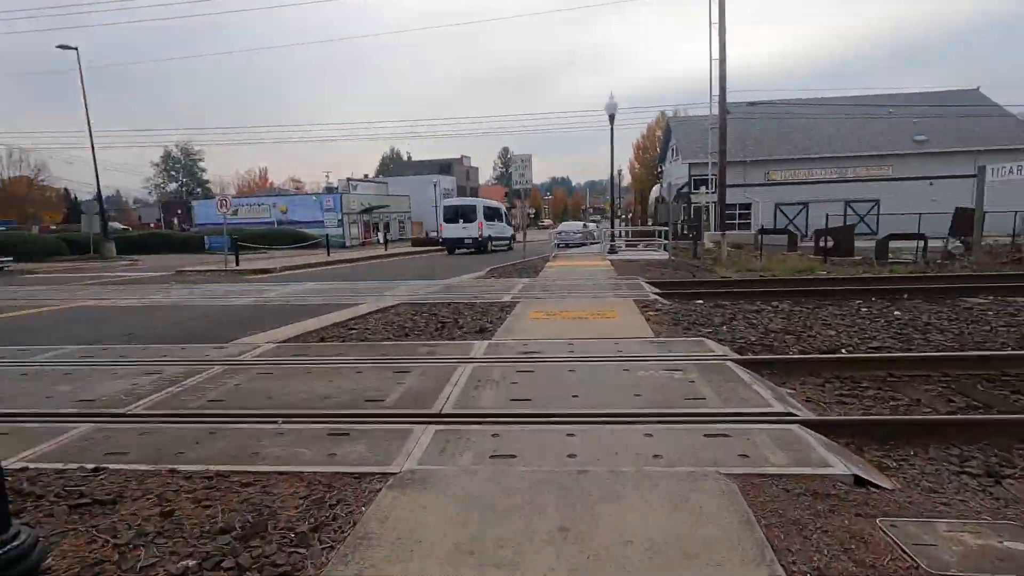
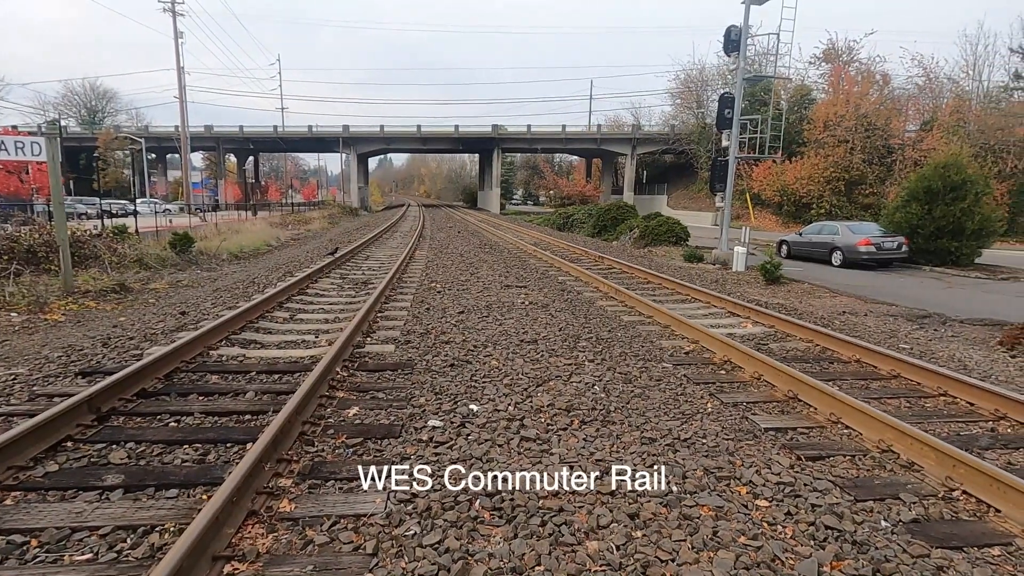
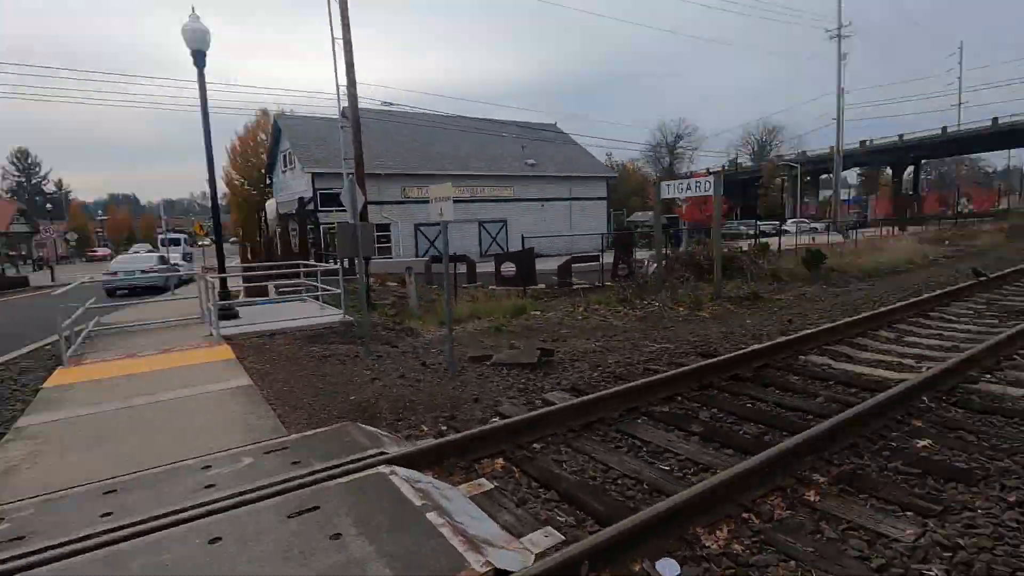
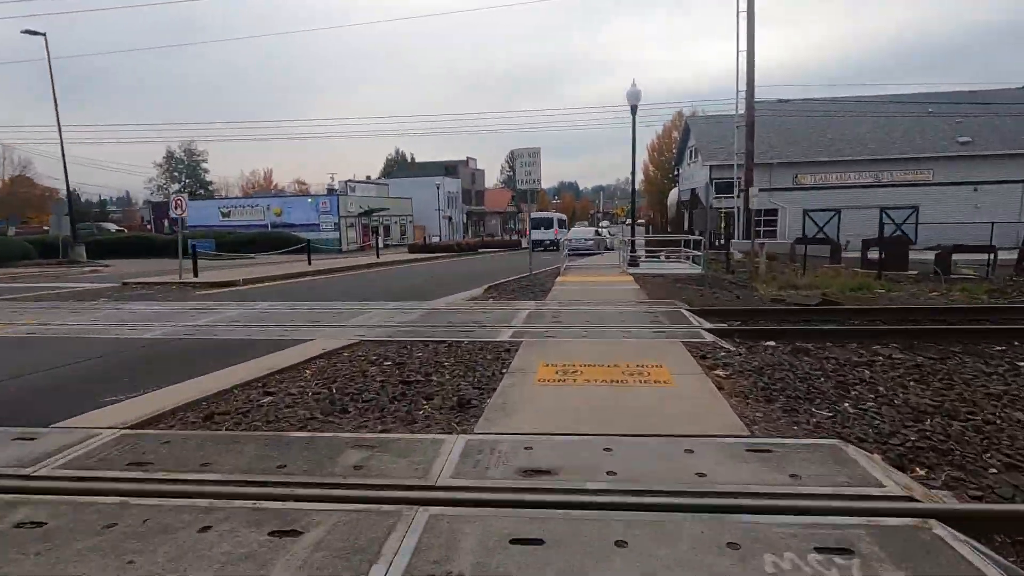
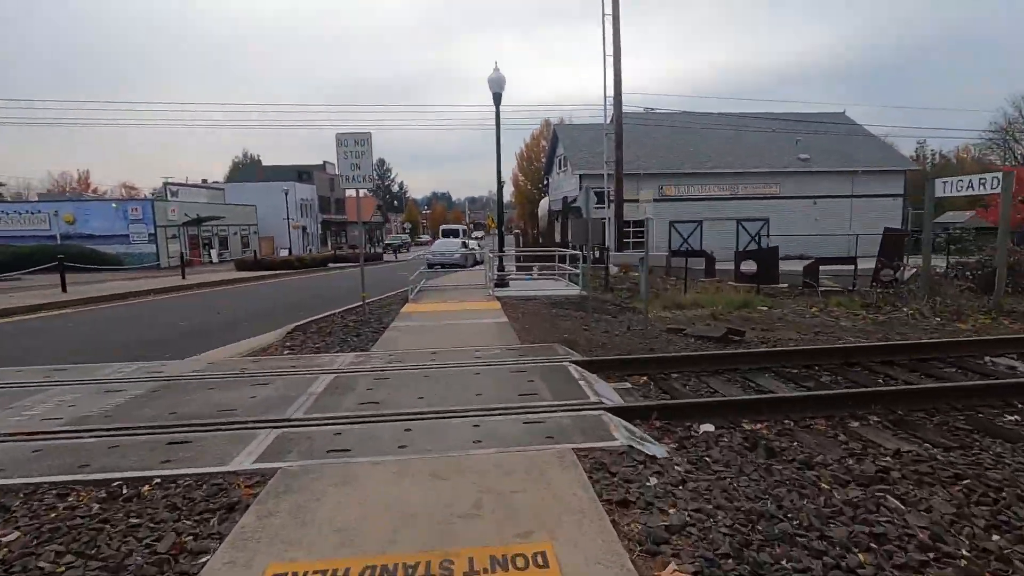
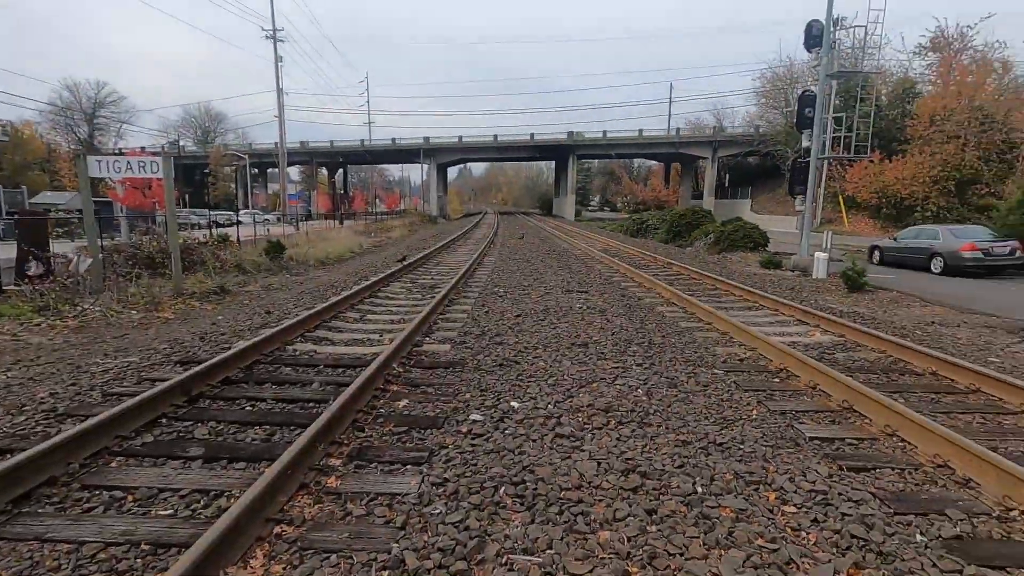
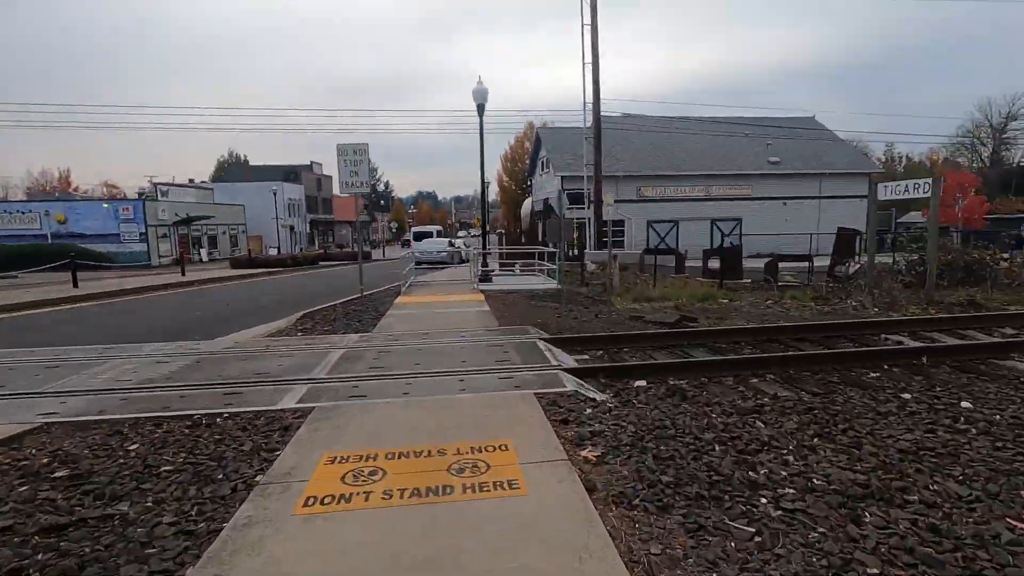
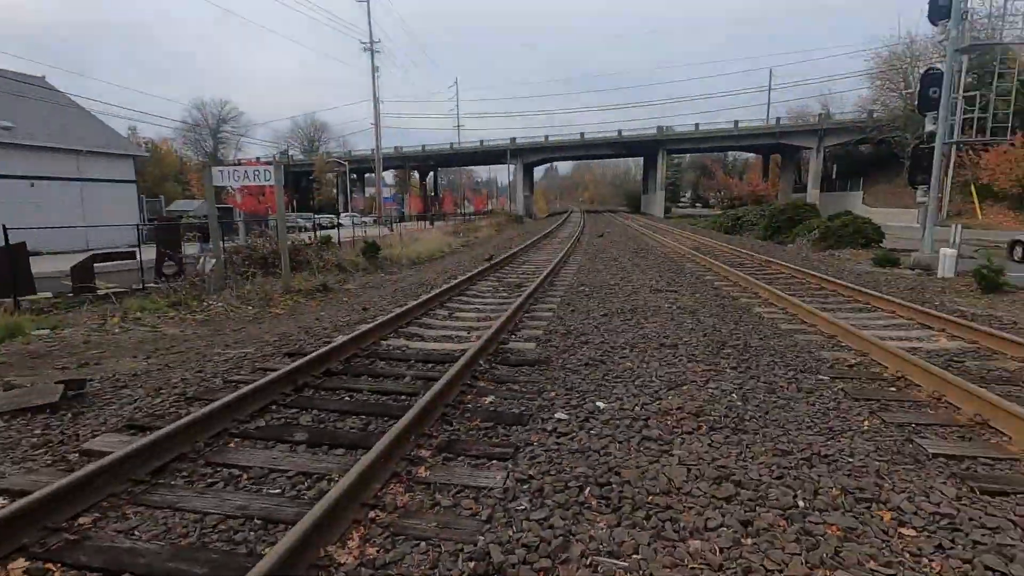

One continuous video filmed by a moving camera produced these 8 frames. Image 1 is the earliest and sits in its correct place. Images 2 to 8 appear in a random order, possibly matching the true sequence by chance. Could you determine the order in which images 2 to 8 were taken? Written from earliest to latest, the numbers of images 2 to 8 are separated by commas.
4, 7, 5, 3, 8, 6, 2
